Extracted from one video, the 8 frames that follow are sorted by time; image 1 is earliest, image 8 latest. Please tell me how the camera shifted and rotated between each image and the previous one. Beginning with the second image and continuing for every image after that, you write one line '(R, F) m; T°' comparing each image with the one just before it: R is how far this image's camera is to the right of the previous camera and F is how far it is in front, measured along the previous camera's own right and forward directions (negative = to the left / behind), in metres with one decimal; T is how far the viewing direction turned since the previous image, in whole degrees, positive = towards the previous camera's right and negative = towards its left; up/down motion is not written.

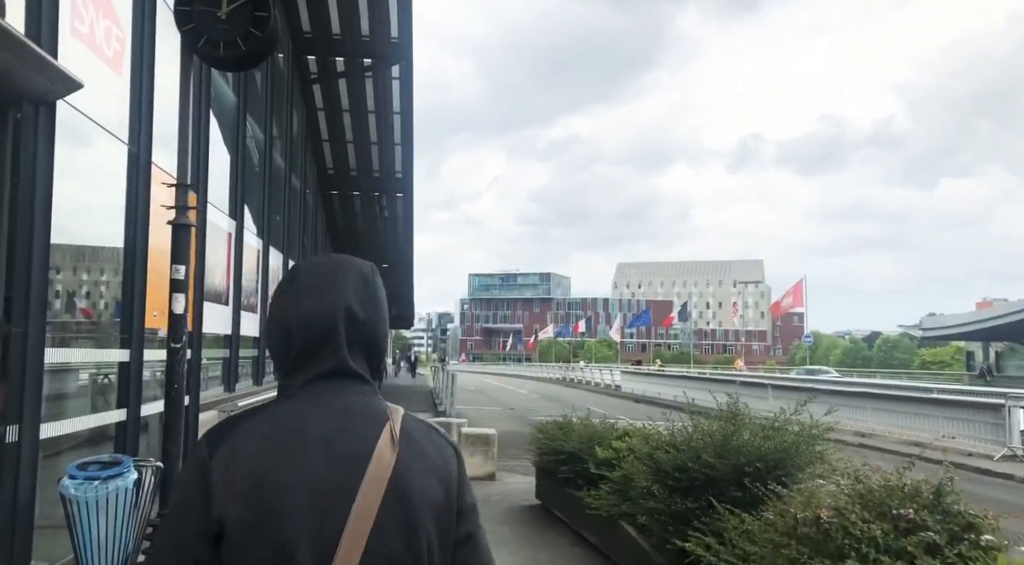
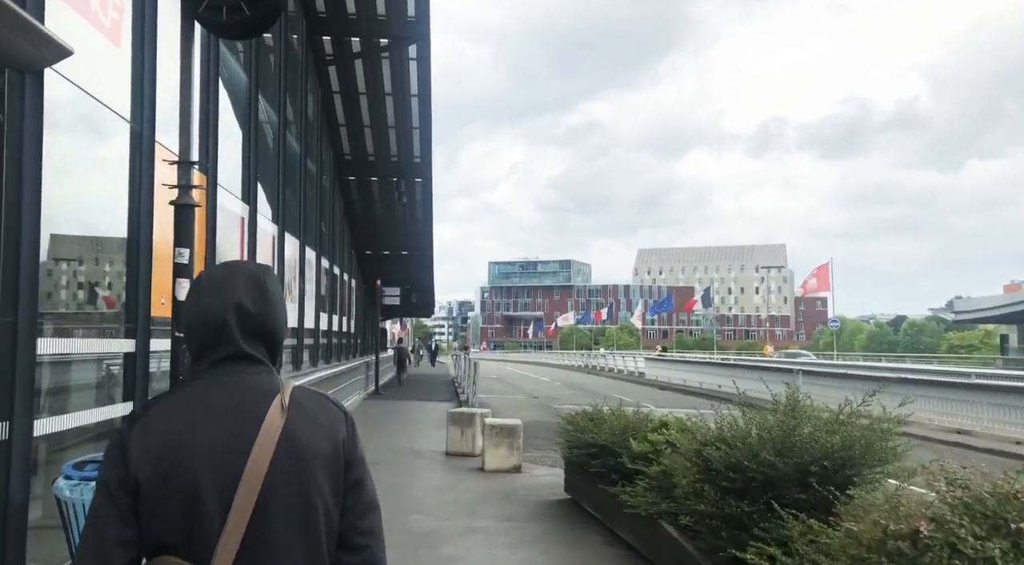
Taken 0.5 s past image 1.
(-0.1, +0.5) m; -1°
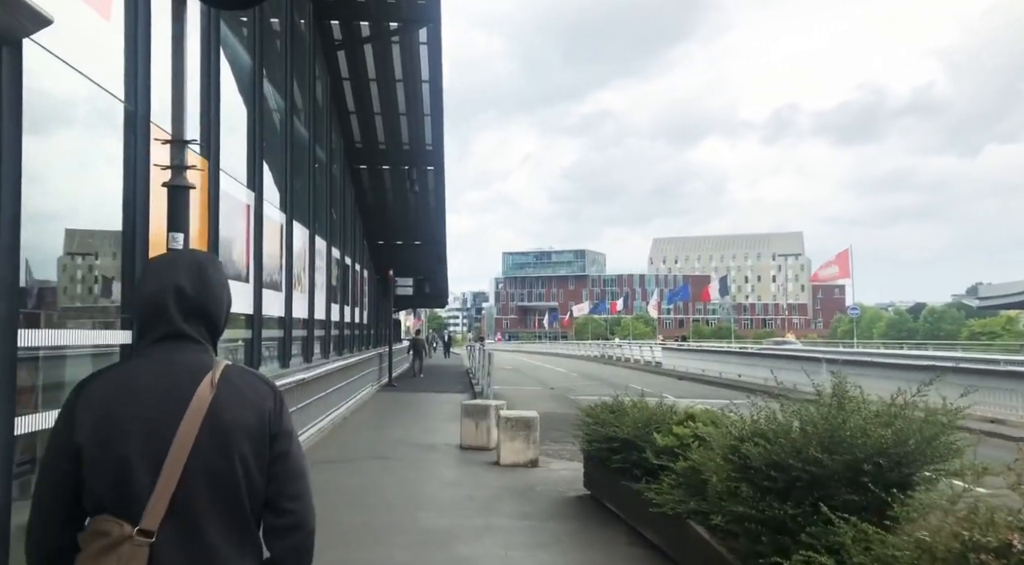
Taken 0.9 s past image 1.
(0.0, +0.4) m; -1°
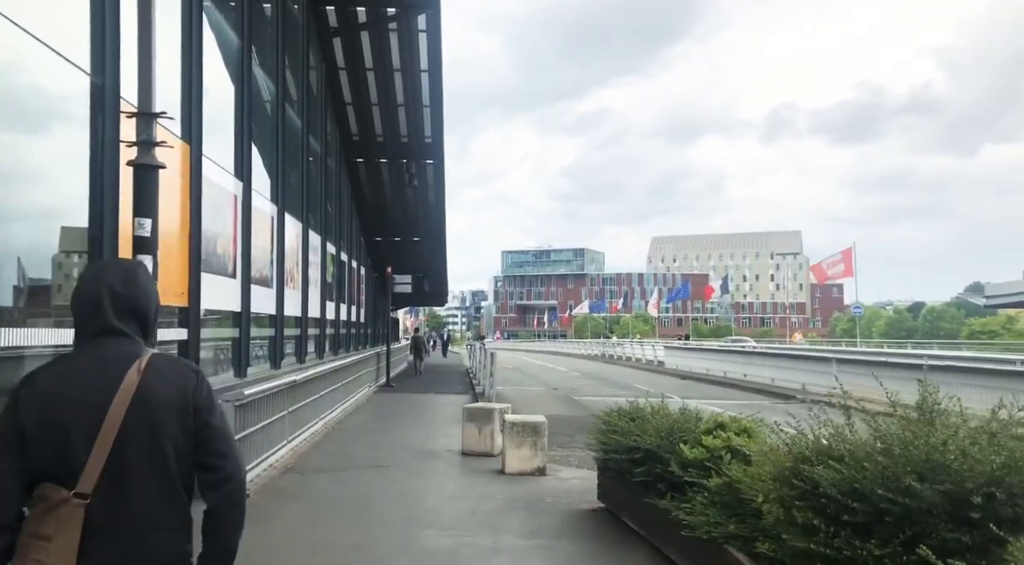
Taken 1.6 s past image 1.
(-0.1, +0.7) m; 0°
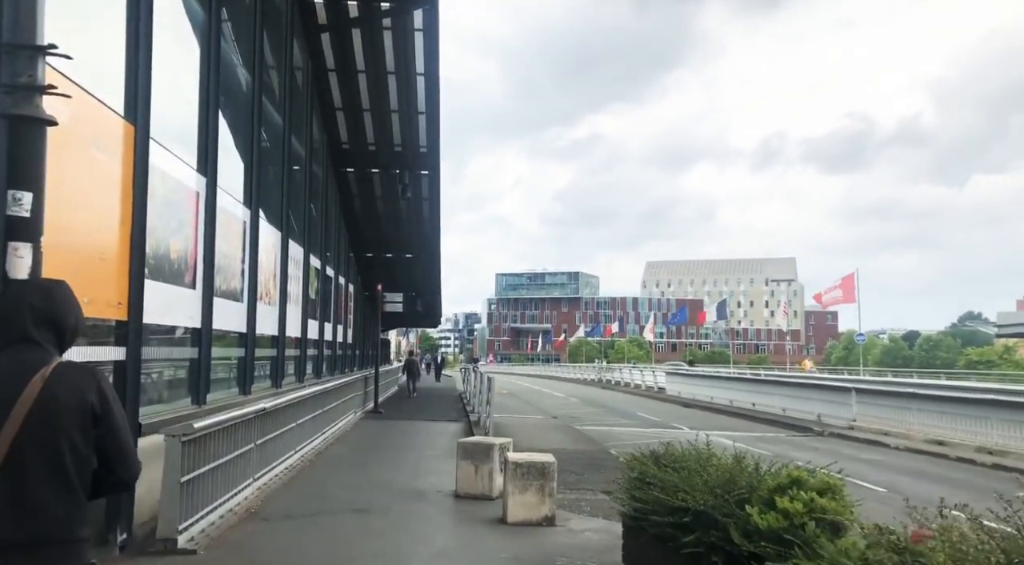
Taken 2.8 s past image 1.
(-0.1, +1.4) m; 0°
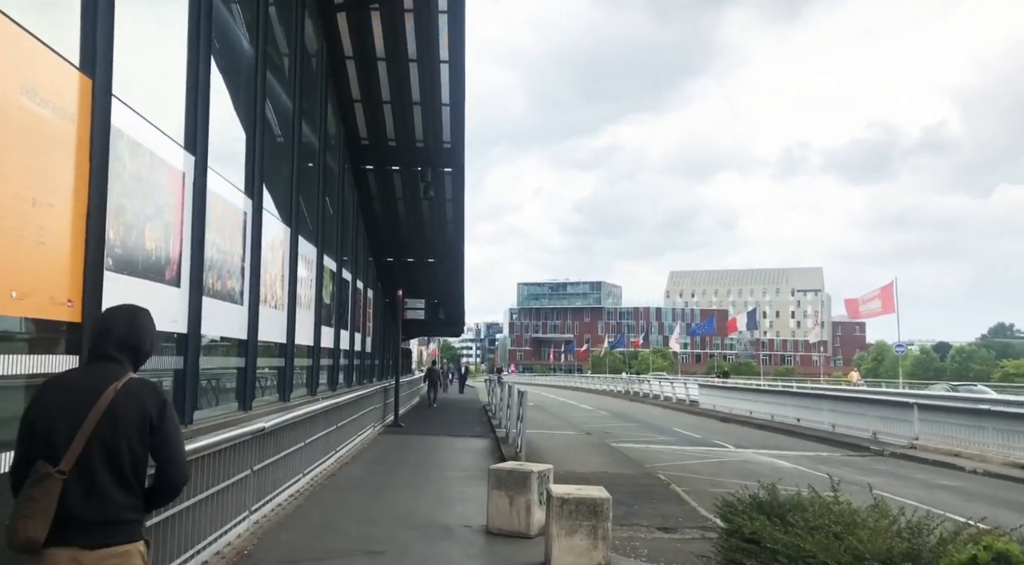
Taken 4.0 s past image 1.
(-0.2, +1.4) m; -2°
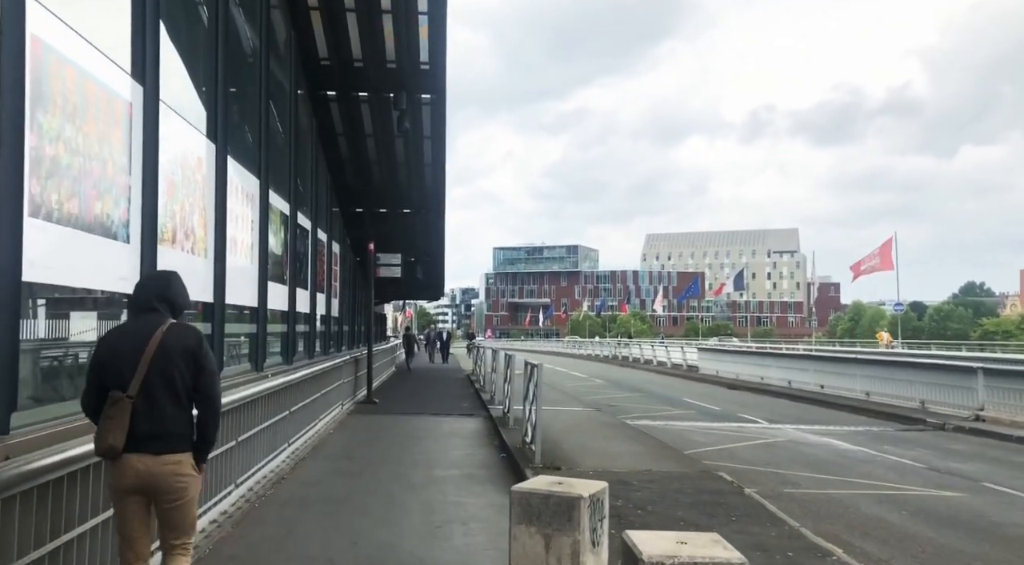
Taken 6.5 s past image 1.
(-0.4, +3.0) m; +2°
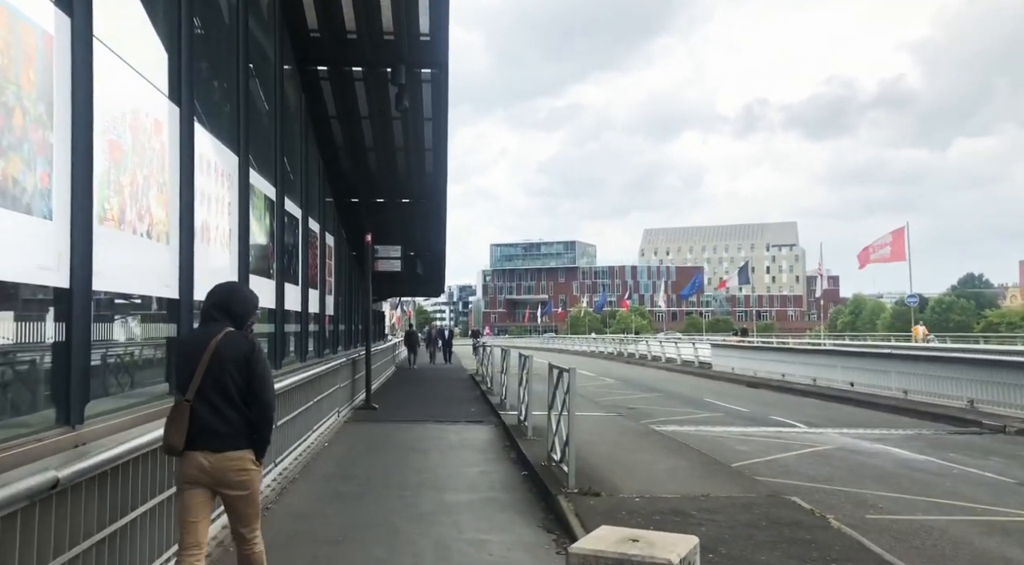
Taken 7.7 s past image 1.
(-0.3, +1.4) m; 0°
